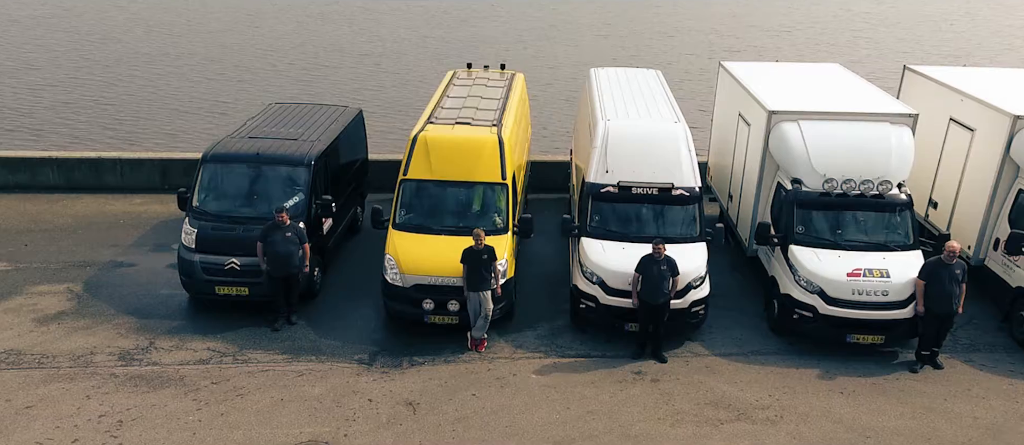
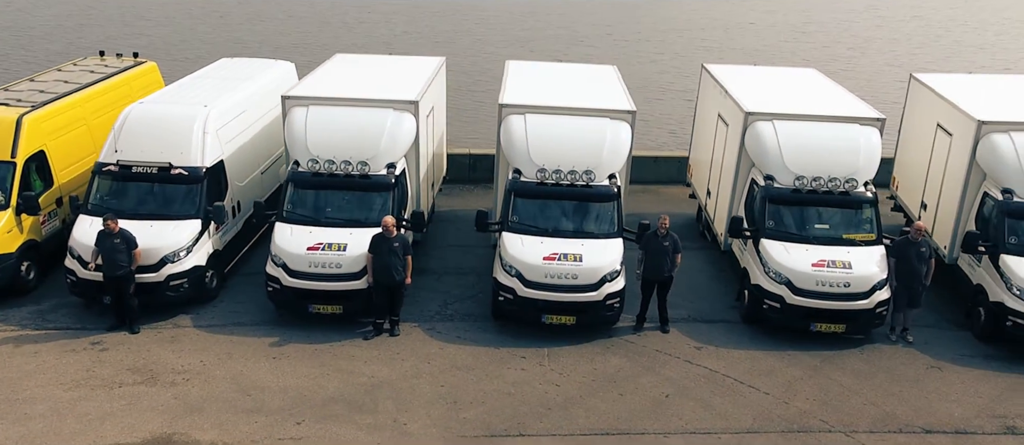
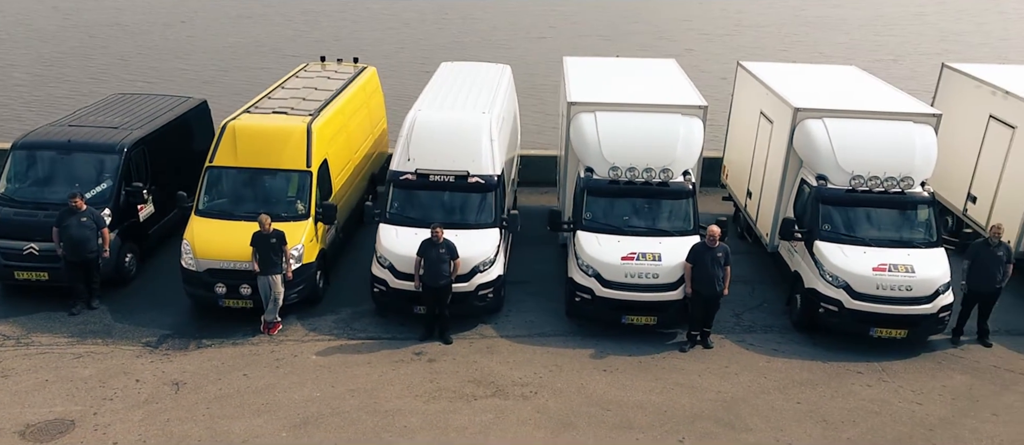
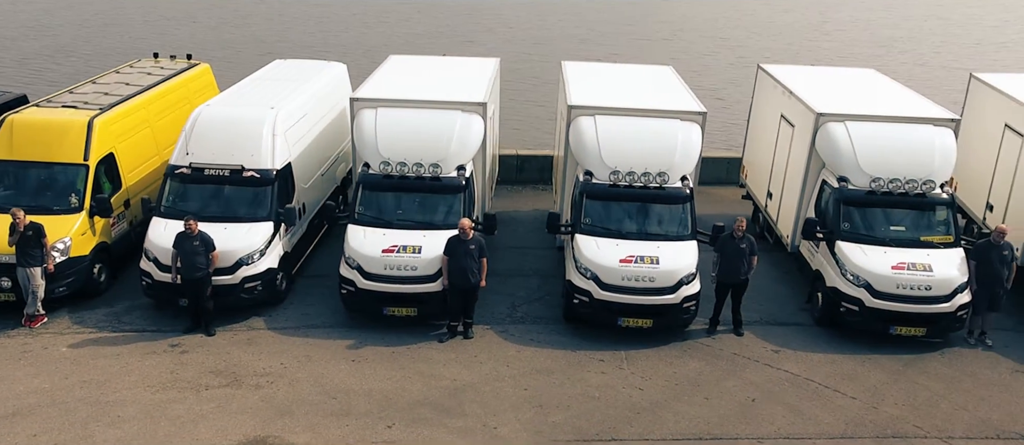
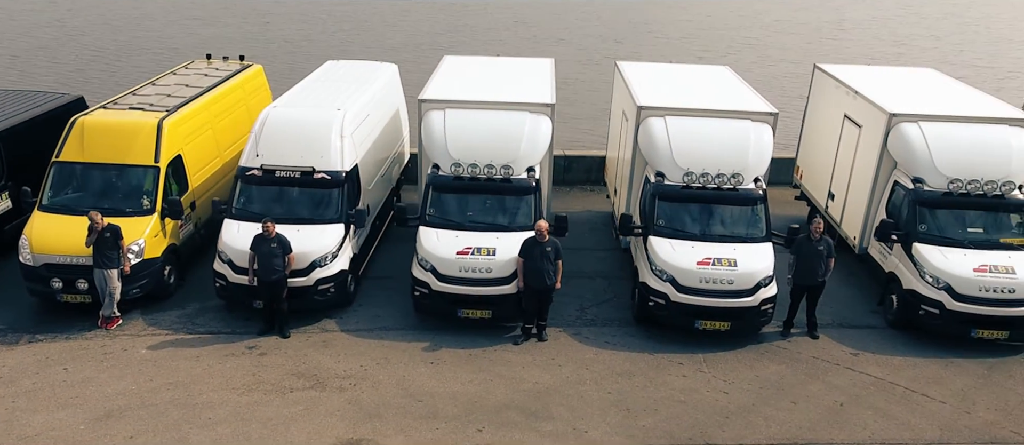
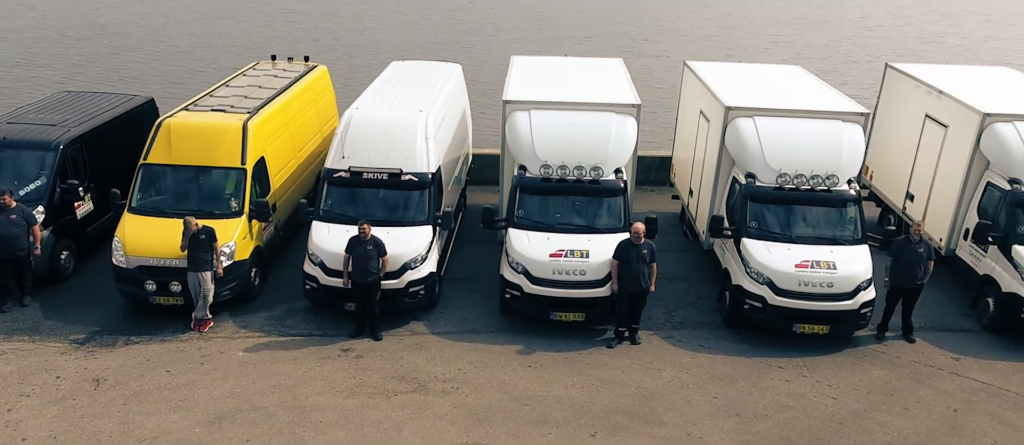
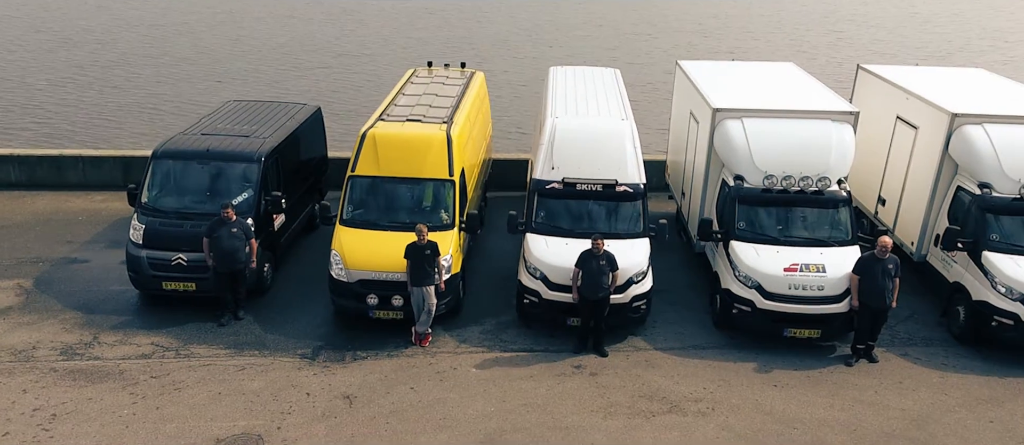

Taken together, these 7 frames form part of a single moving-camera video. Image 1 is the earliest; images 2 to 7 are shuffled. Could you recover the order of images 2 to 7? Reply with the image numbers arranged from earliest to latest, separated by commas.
7, 3, 6, 5, 4, 2
